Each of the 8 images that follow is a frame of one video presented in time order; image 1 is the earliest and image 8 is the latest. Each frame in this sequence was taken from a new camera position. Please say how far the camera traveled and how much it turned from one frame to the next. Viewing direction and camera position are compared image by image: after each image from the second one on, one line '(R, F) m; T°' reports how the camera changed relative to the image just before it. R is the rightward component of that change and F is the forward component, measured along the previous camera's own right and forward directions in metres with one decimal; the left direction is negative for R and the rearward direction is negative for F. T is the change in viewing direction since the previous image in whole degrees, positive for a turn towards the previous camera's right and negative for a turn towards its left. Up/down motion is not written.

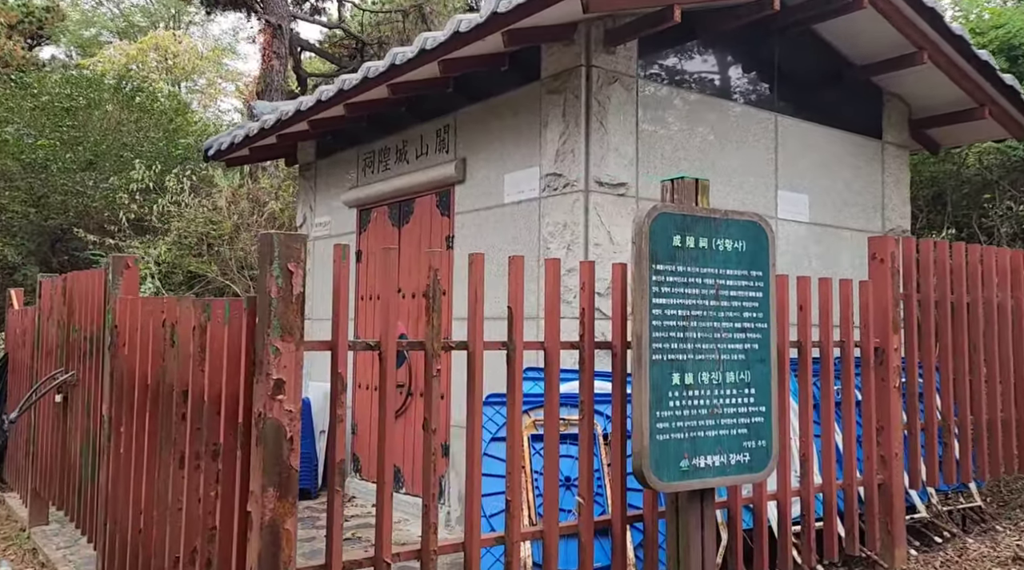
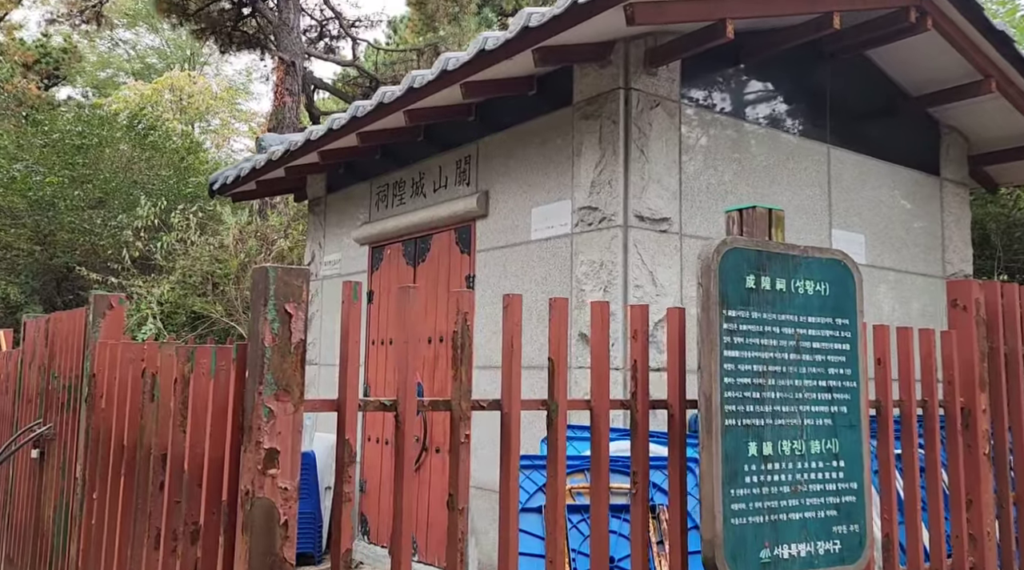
(-0.1, +0.5) m; -1°
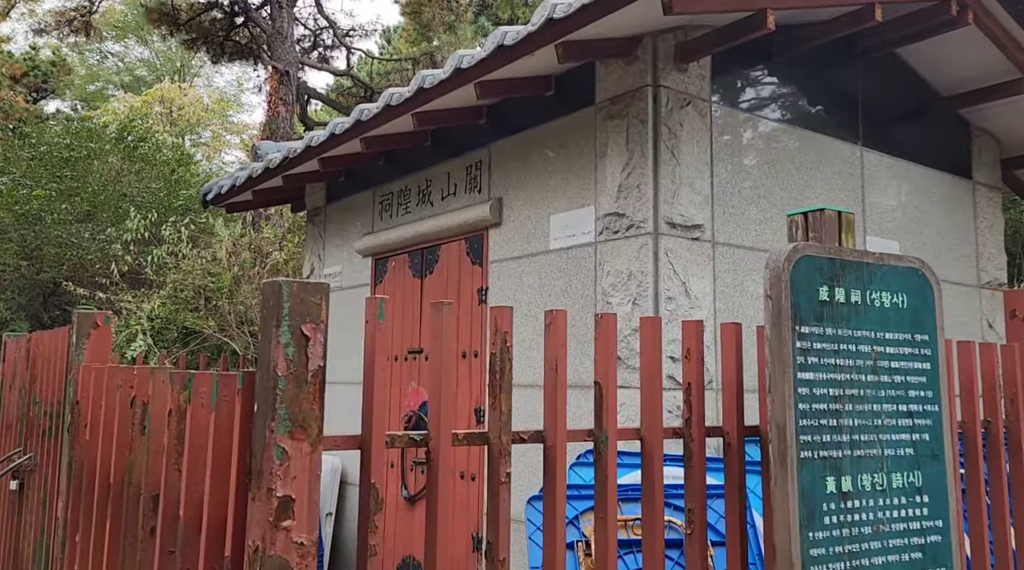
(-0.1, +0.3) m; +1°
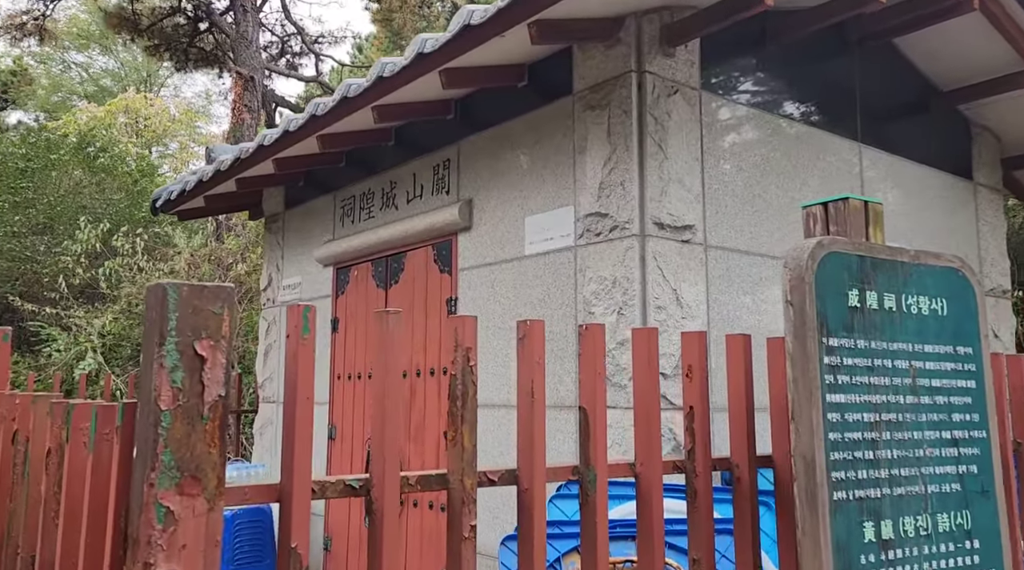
(0.0, +0.4) m; +2°
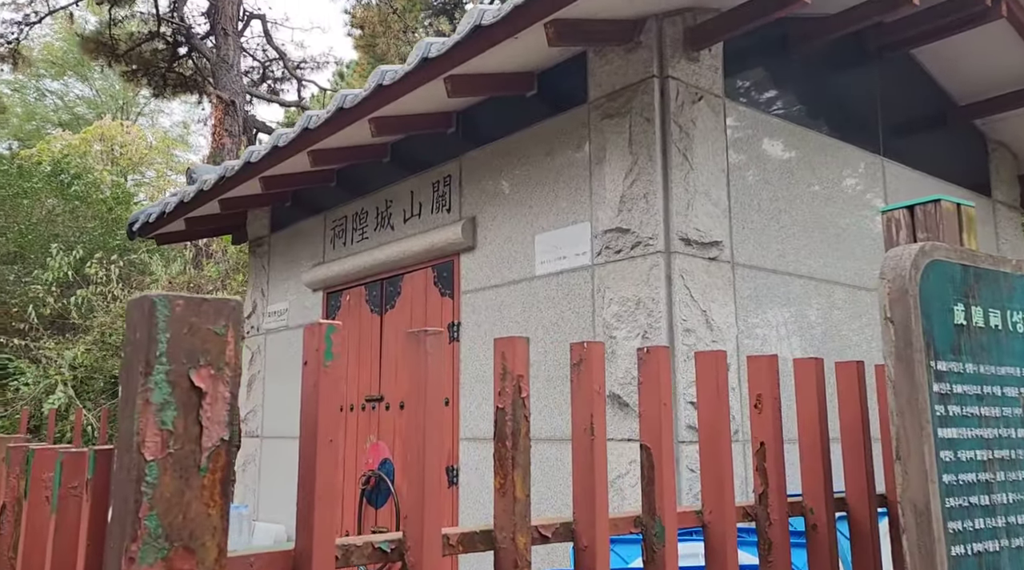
(-0.1, +0.3) m; +1°
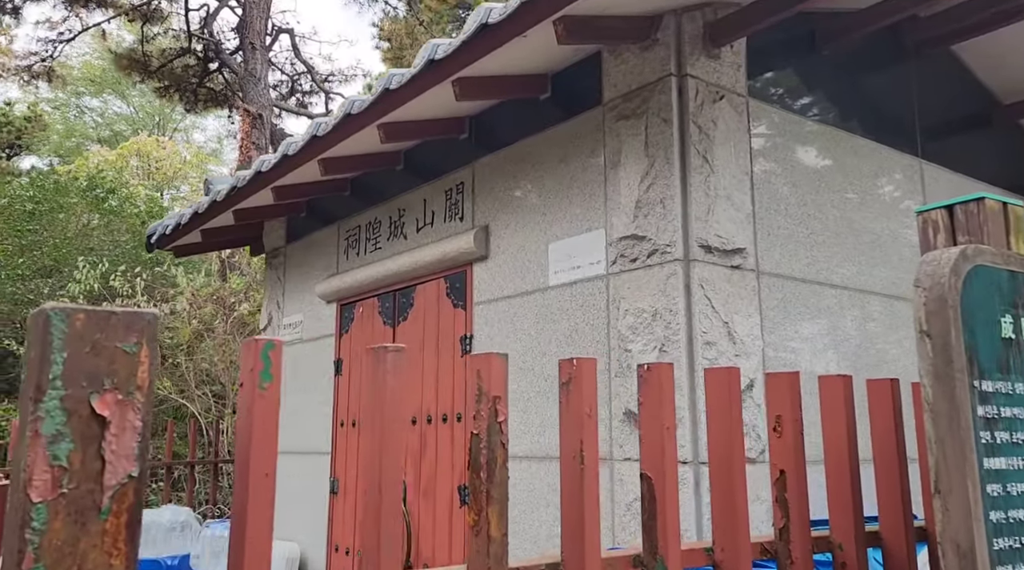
(+0.1, +0.2) m; -2°
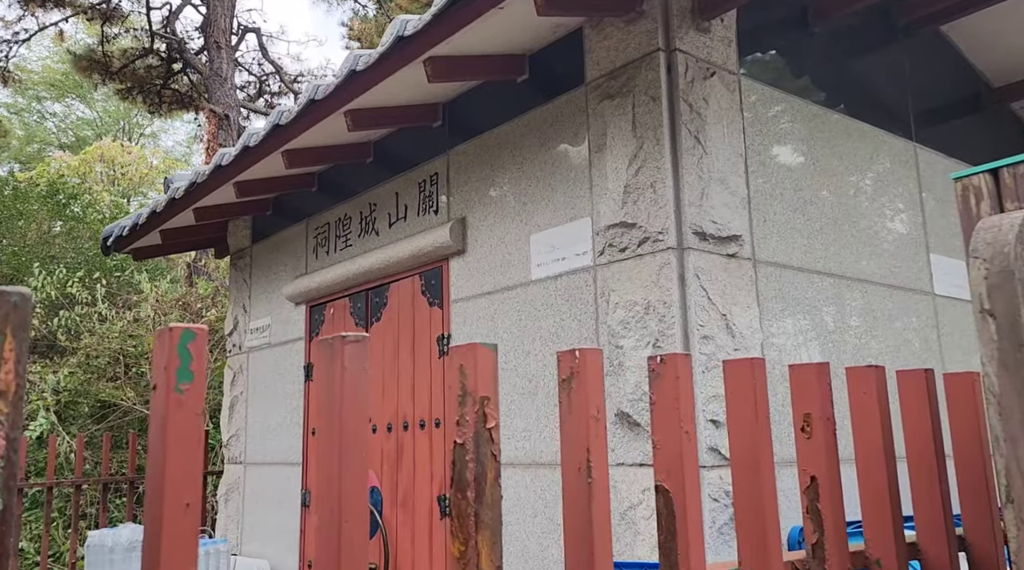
(0.0, +0.2) m; +2°
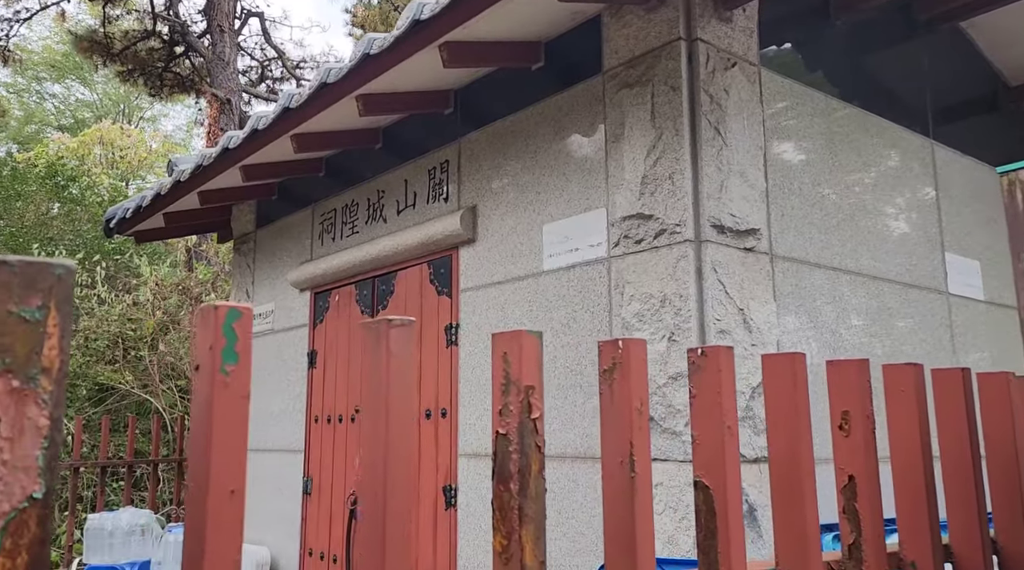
(-0.1, 0.0) m; 0°
